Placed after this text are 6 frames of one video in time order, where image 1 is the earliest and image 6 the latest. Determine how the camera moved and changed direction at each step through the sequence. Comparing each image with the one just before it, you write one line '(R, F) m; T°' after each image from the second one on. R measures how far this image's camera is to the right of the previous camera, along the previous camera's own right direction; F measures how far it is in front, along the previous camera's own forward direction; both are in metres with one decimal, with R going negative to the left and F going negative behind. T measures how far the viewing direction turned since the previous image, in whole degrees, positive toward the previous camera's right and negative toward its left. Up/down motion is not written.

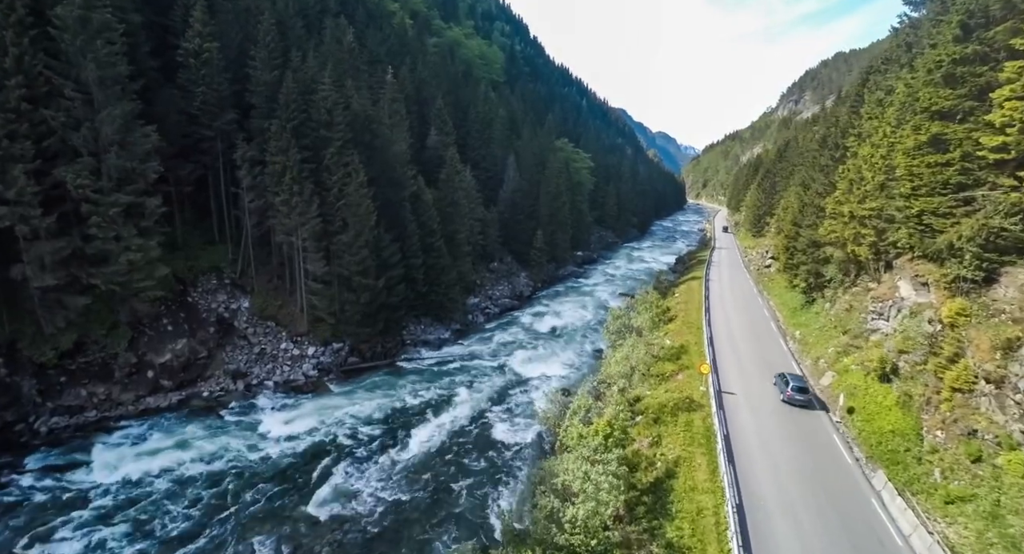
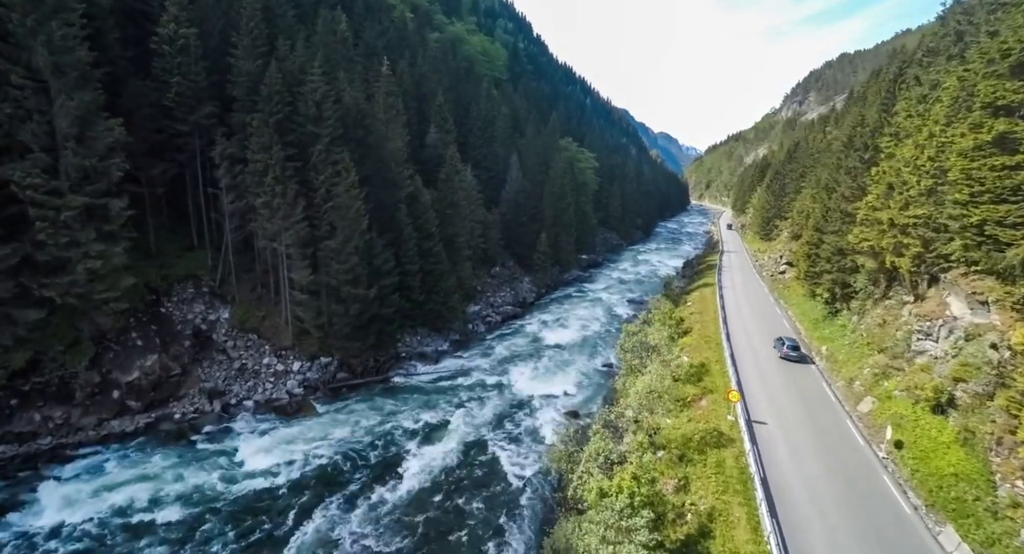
(-0.2, +2.5) m; 0°
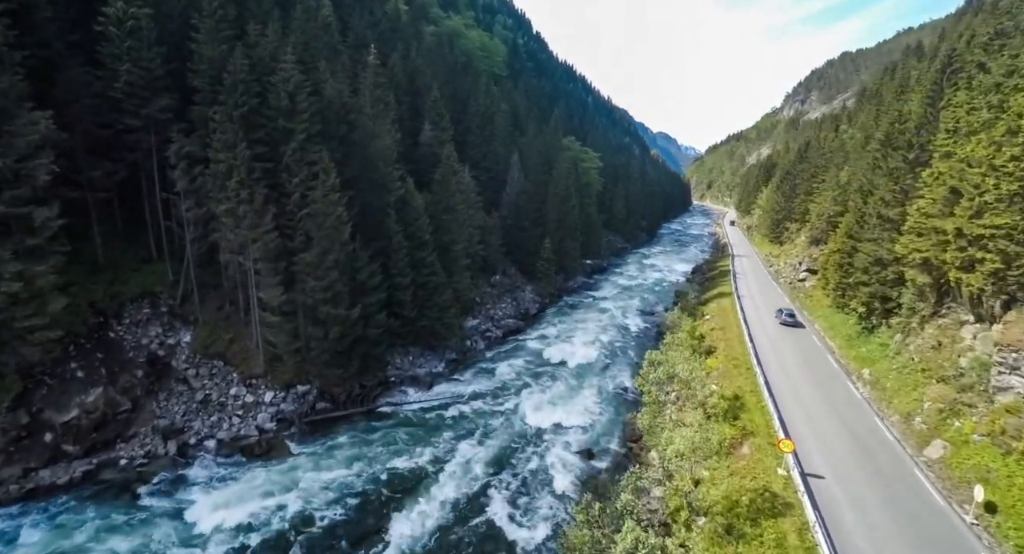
(-0.3, +3.6) m; 0°
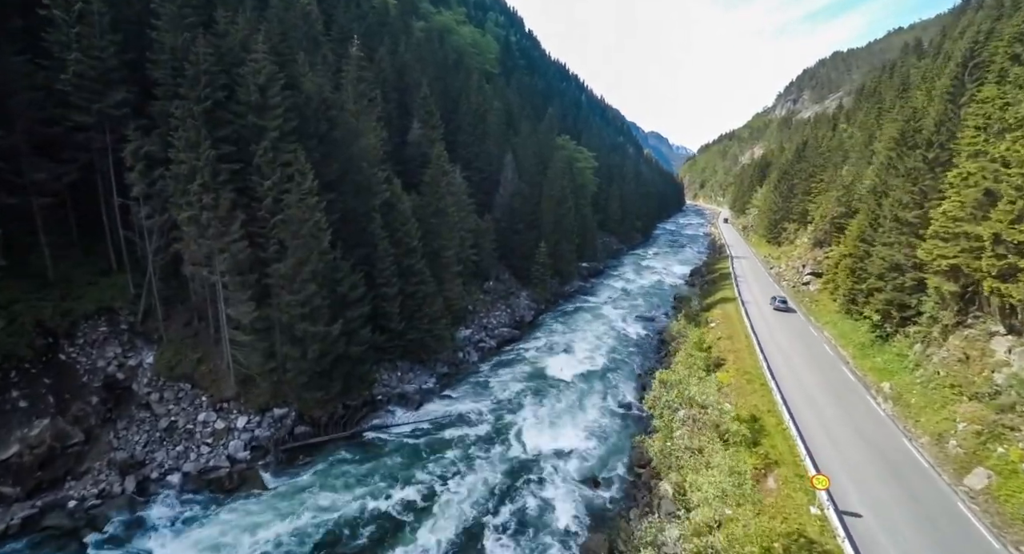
(-0.2, +2.1) m; +1°
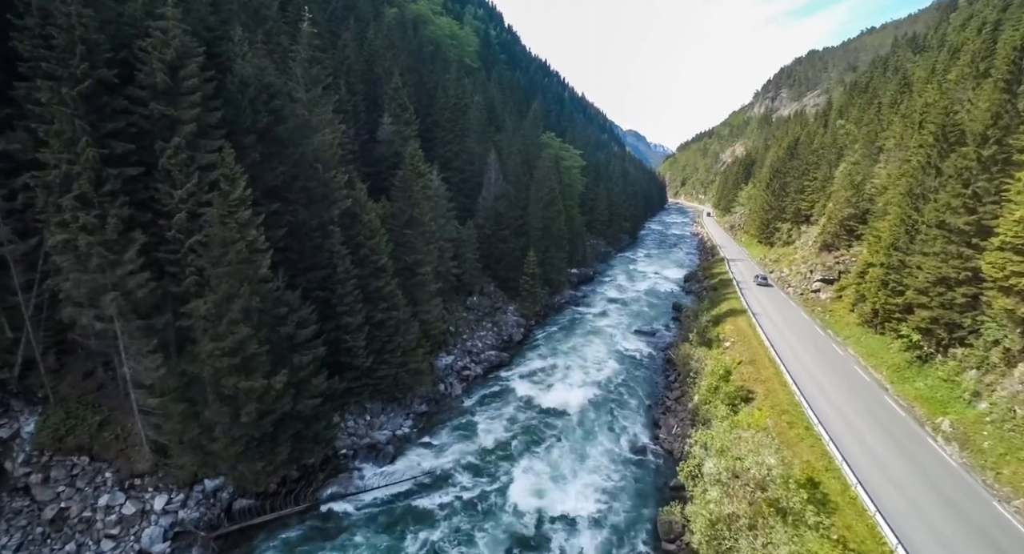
(-0.5, +4.7) m; +2°
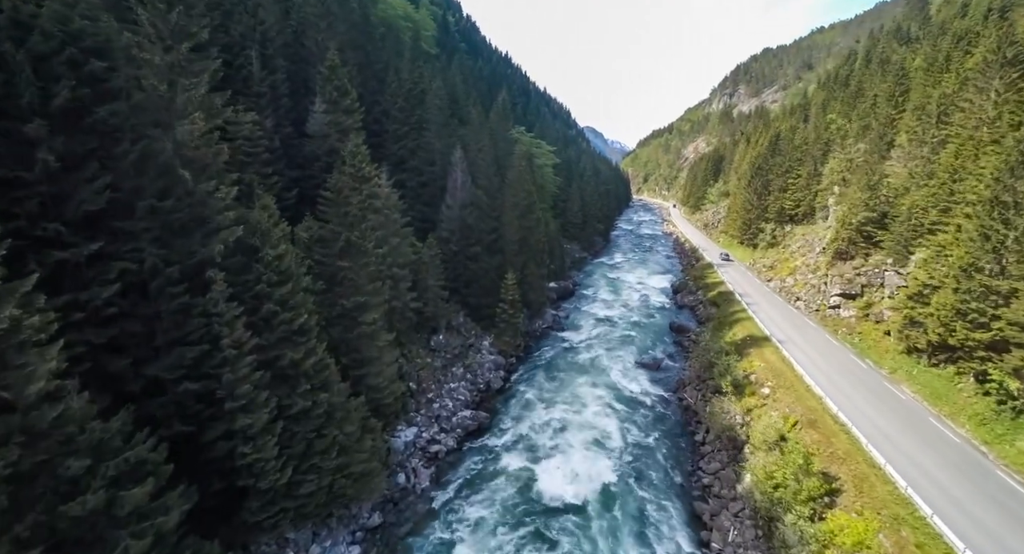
(-1.0, +8.0) m; +5°
